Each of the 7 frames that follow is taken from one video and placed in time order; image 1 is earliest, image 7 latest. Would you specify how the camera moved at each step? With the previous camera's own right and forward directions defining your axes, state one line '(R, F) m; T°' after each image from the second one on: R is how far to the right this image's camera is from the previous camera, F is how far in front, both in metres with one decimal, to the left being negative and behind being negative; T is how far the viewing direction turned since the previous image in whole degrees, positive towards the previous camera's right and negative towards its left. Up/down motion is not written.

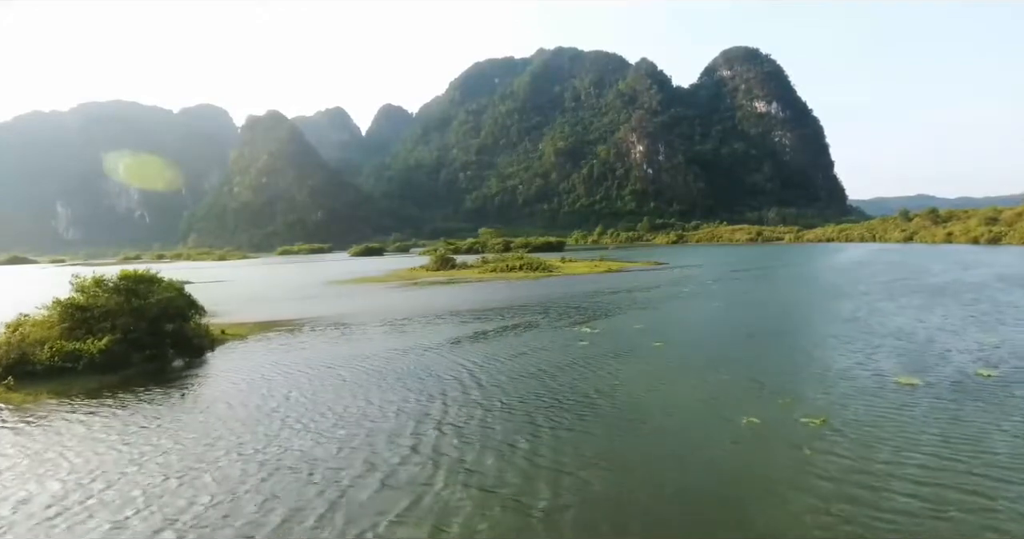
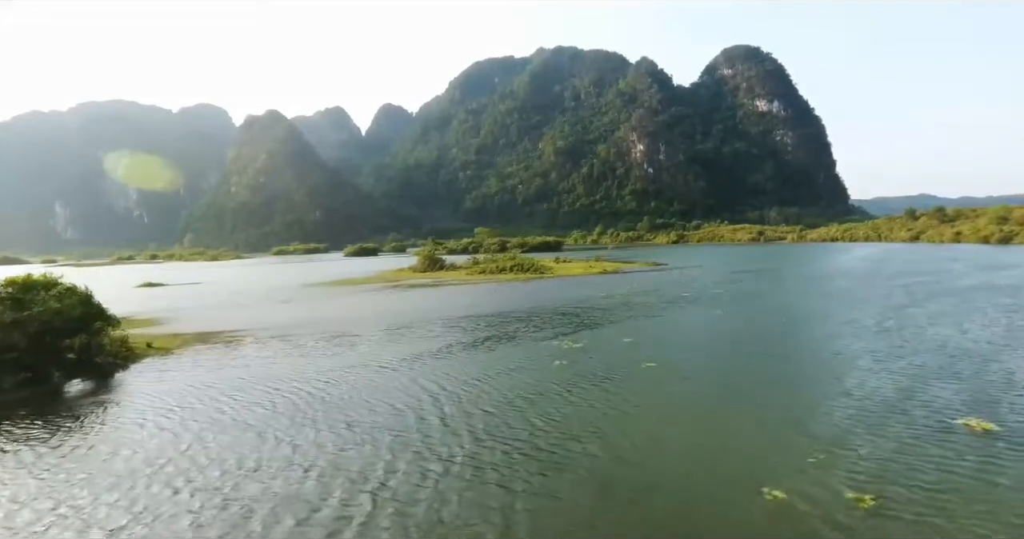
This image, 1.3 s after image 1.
(+0.9, +3.4) m; 0°
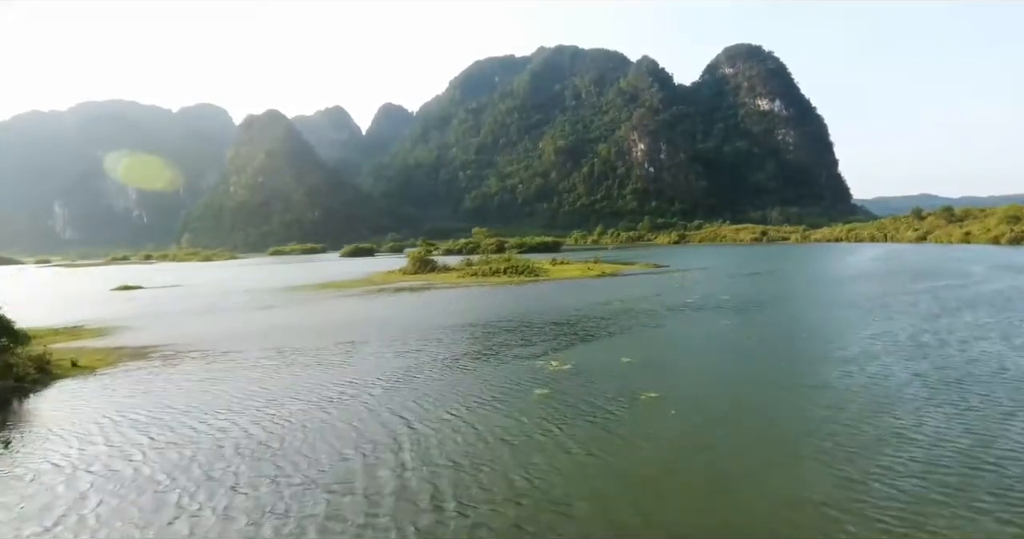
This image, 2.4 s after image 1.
(+0.6, +2.8) m; 0°
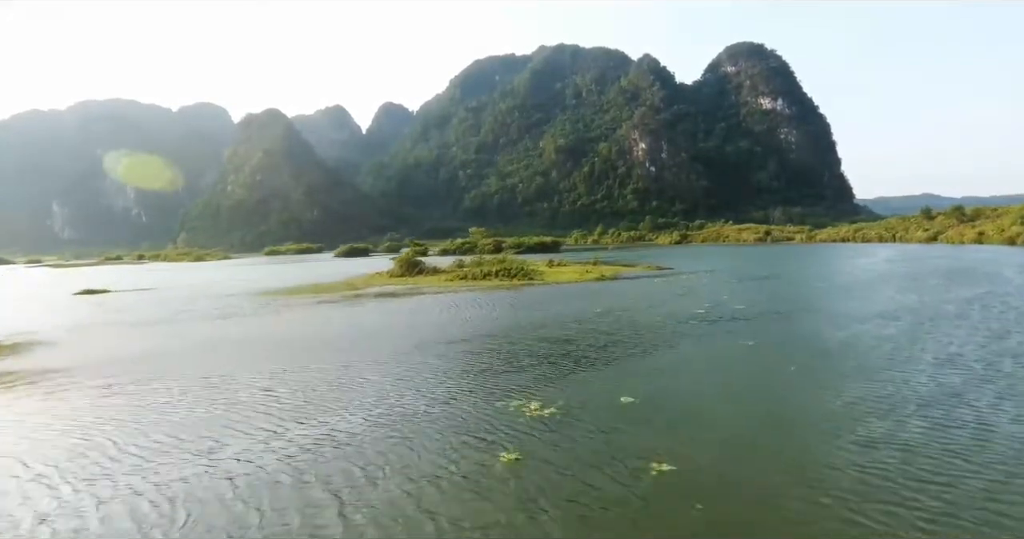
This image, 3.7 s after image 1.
(+0.6, +3.8) m; 0°
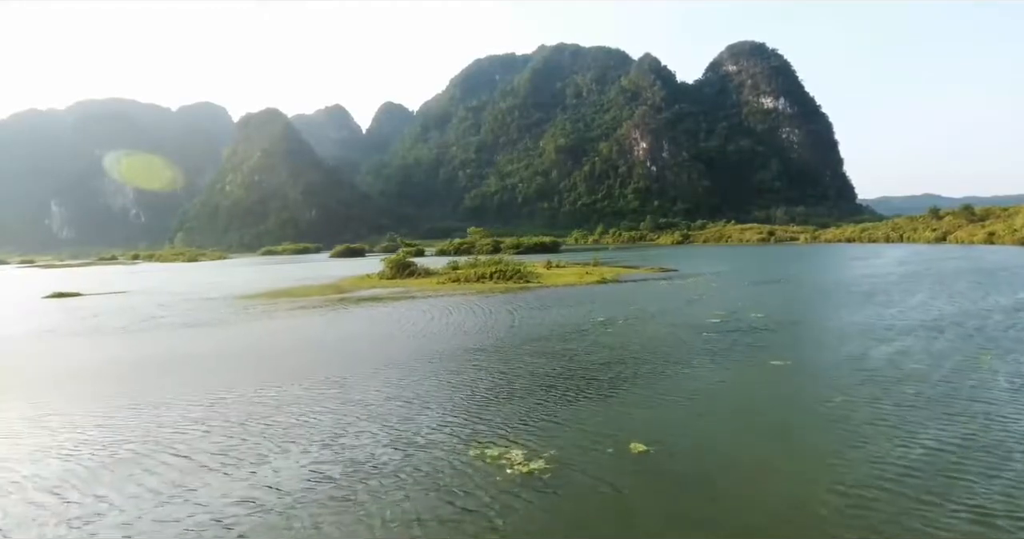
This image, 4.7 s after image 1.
(+0.4, +2.9) m; 0°
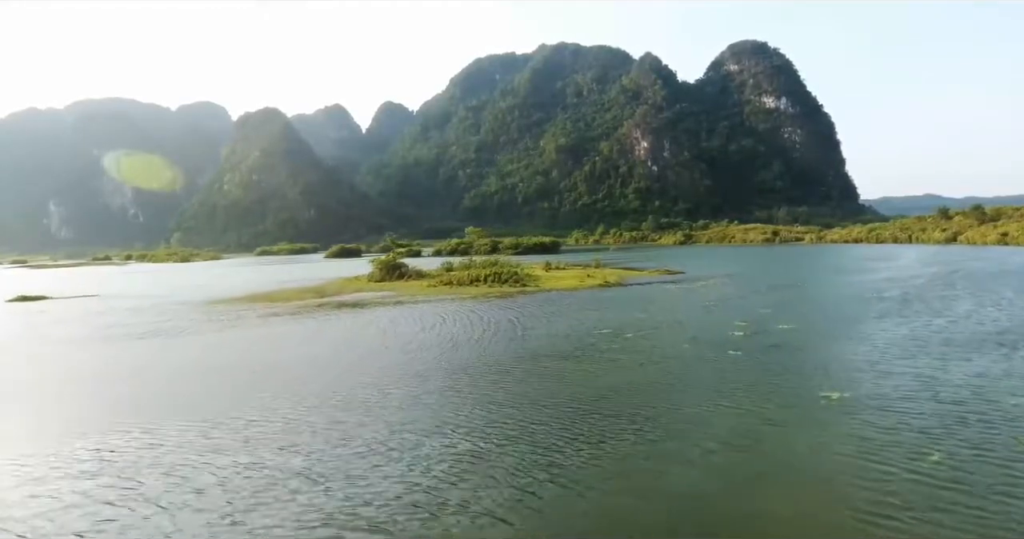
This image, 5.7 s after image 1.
(+0.3, +3.2) m; 0°
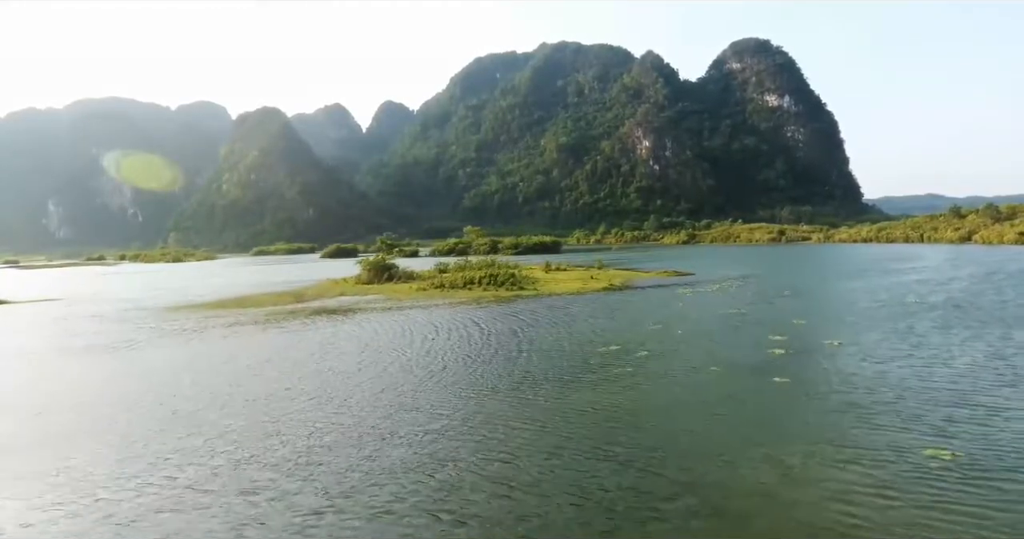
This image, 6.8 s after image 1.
(+0.2, +3.7) m; 0°
